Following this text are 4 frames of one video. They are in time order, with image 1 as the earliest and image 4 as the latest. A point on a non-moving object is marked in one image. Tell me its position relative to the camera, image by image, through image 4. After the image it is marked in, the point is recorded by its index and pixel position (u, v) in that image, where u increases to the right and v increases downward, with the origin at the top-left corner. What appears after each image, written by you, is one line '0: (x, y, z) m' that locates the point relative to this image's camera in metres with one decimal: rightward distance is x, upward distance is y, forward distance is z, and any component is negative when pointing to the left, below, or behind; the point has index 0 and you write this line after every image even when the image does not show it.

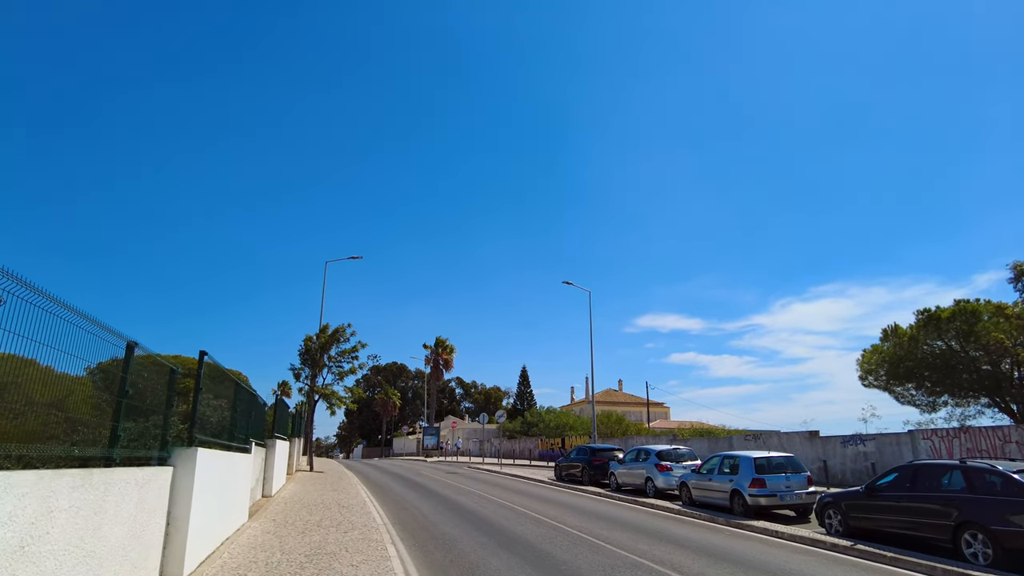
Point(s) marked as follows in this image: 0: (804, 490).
0: (+6.5, -4.5, +14.1) m
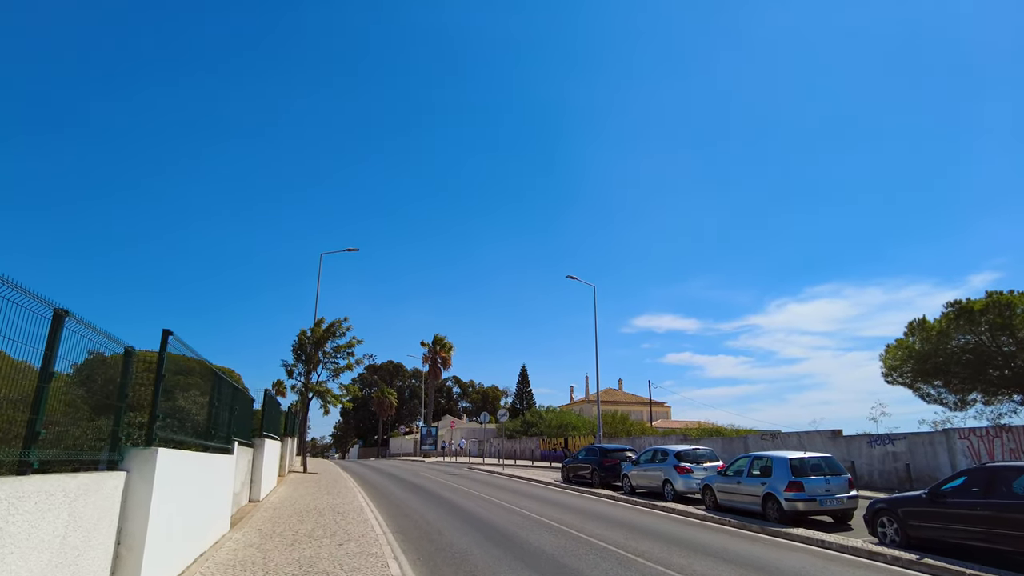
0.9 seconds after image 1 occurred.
0: (+6.7, -4.2, +12.9) m
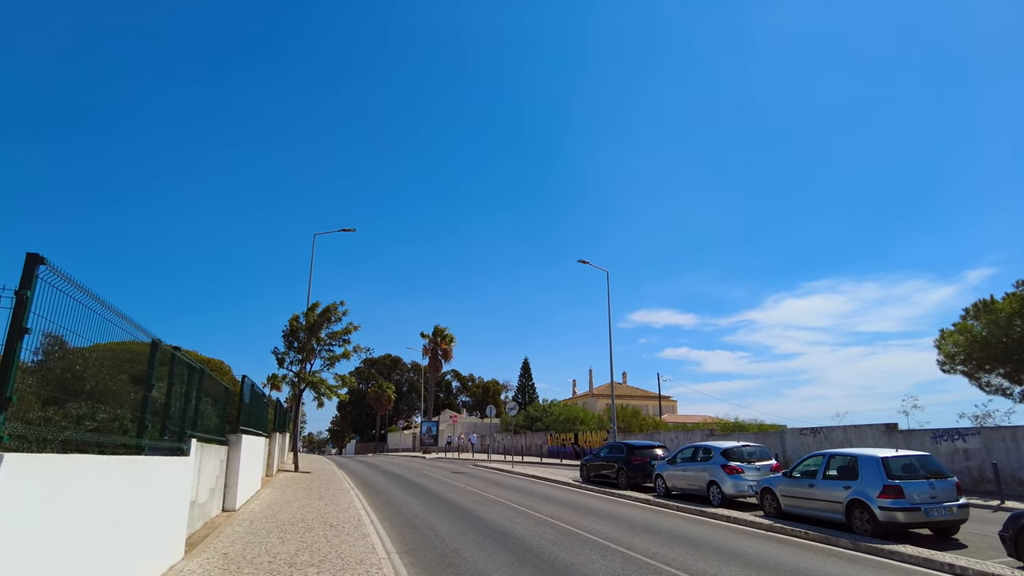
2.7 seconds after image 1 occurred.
0: (+7.3, -3.5, +10.5) m
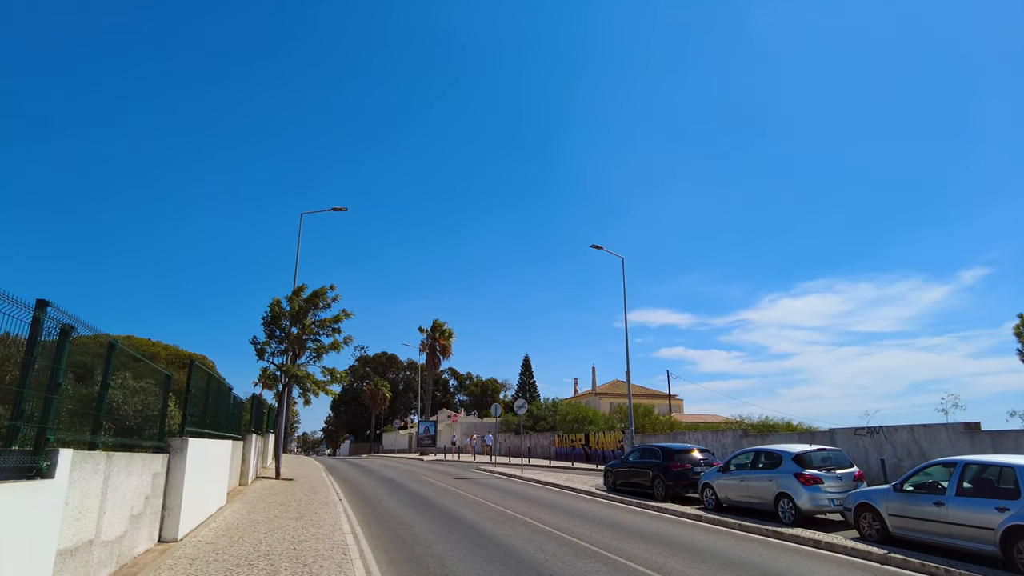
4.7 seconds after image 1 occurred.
0: (+7.8, -2.9, +7.7) m
